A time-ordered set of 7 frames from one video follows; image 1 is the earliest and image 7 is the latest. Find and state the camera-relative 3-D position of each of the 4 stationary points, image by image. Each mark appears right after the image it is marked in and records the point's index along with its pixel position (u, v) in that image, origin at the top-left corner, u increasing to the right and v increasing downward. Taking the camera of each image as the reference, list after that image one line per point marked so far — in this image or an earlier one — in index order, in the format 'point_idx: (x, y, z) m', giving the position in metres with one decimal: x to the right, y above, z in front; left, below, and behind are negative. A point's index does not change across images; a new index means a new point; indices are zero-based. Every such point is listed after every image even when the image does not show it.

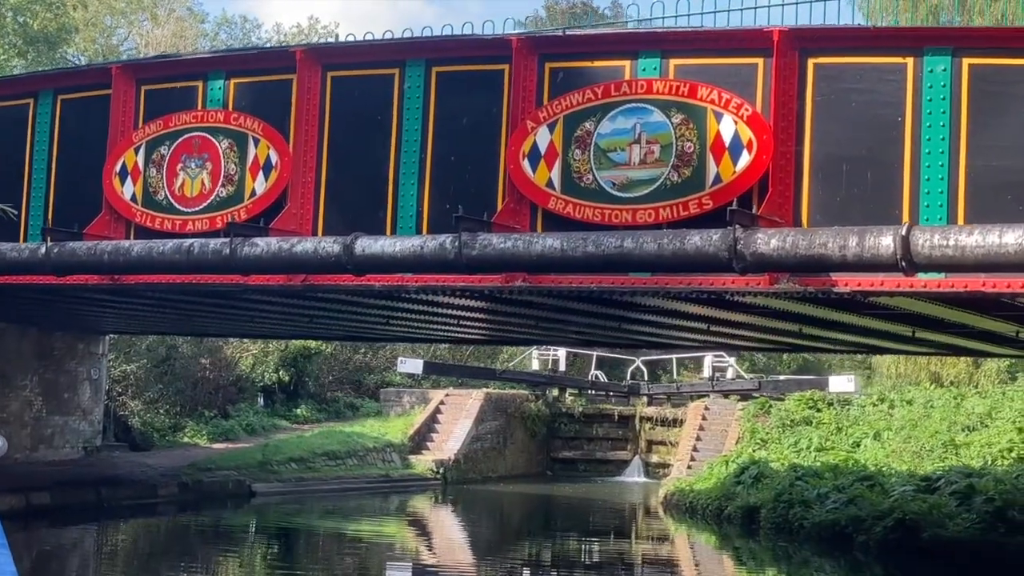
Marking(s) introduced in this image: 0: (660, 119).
0: (+1.0, +1.1, +10.1) m
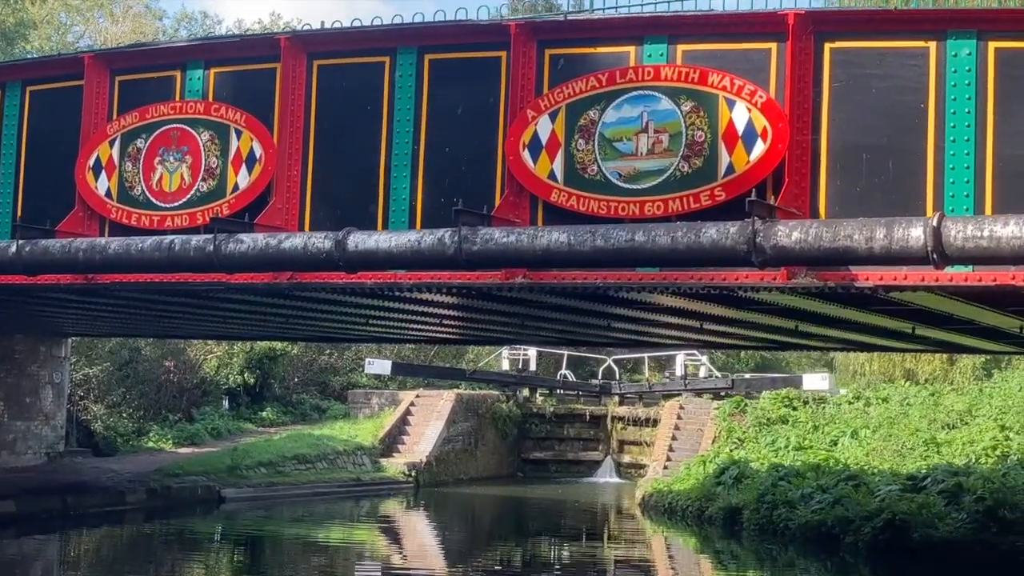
0: (+1.0, +1.1, +9.7) m
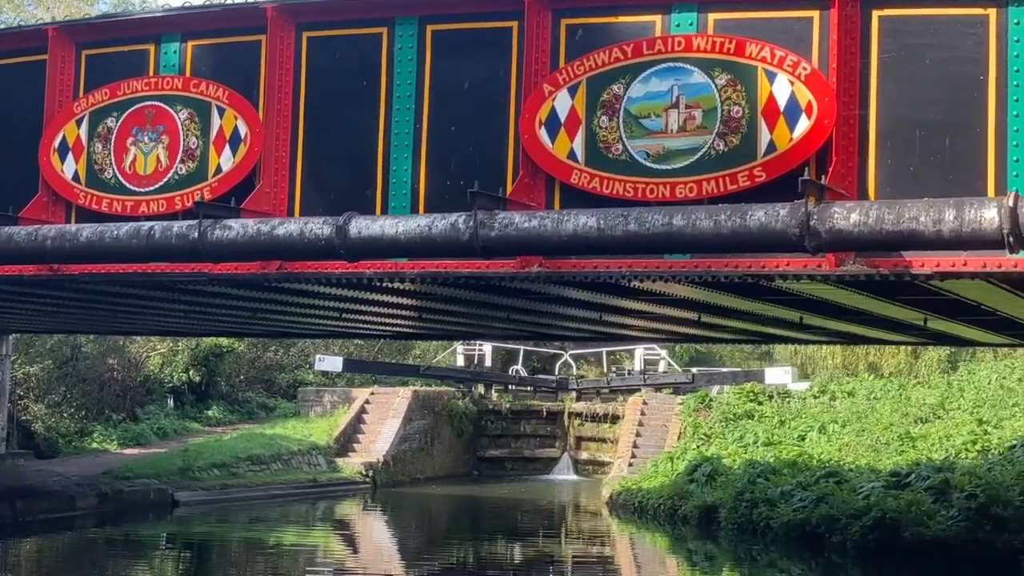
0: (+1.1, +1.2, +9.1) m
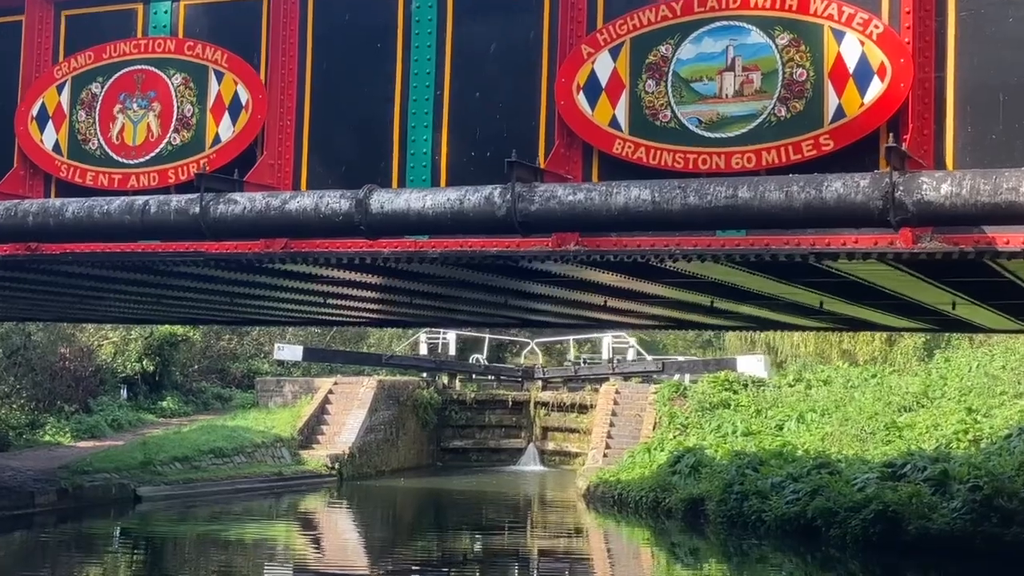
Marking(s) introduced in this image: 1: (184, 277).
0: (+1.3, +1.3, +8.4) m
1: (-2.4, +0.1, +11.4) m
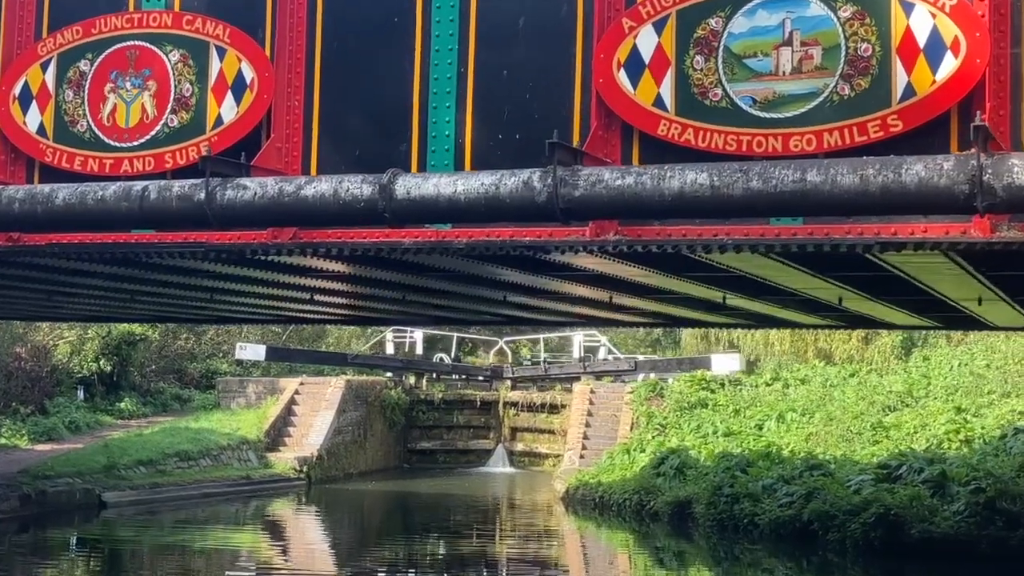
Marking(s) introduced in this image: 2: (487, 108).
0: (+1.5, +1.4, +7.8) m
1: (-2.3, +0.1, +10.6) m
2: (-0.1, +1.0, +8.6) m
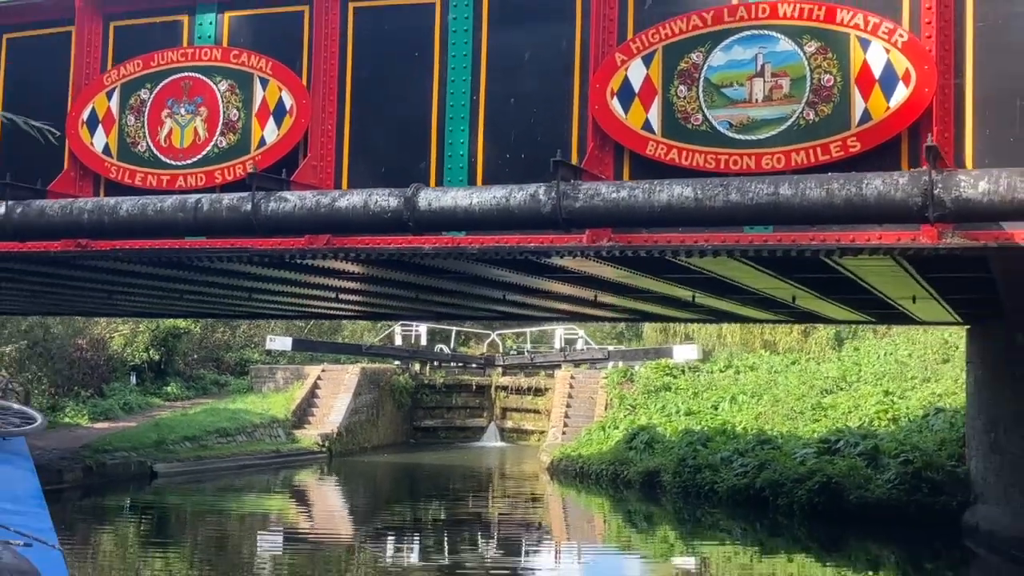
0: (+1.6, +1.4, +8.9) m
1: (-2.2, +0.1, +11.7) m
2: (-0.1, +1.0, +9.7) m
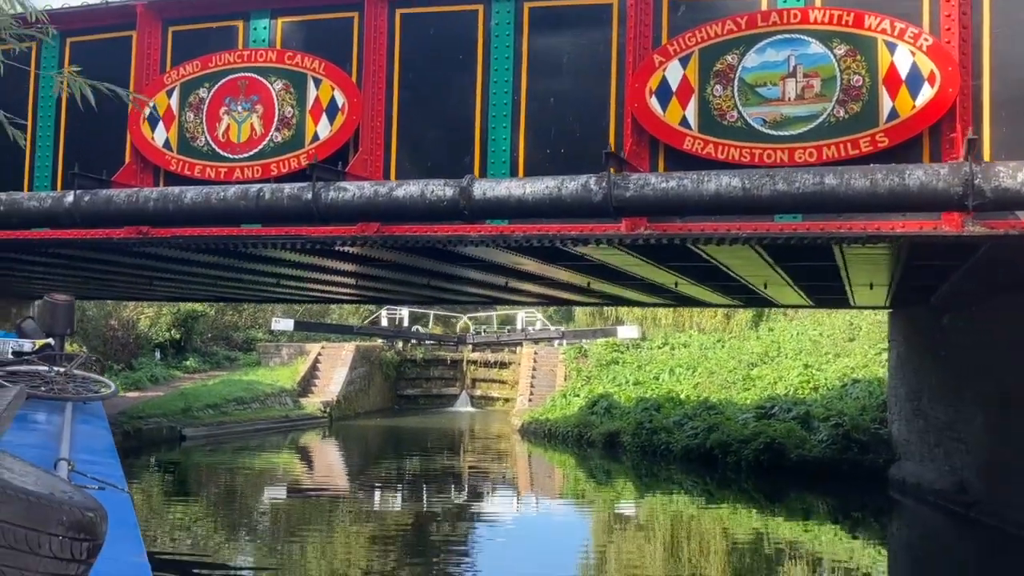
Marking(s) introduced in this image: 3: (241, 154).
0: (+1.9, +1.5, +9.6) m
1: (-2.0, +0.2, +12.3) m
2: (+0.2, +1.1, +10.4) m
3: (-1.8, +0.9, +10.6) m
